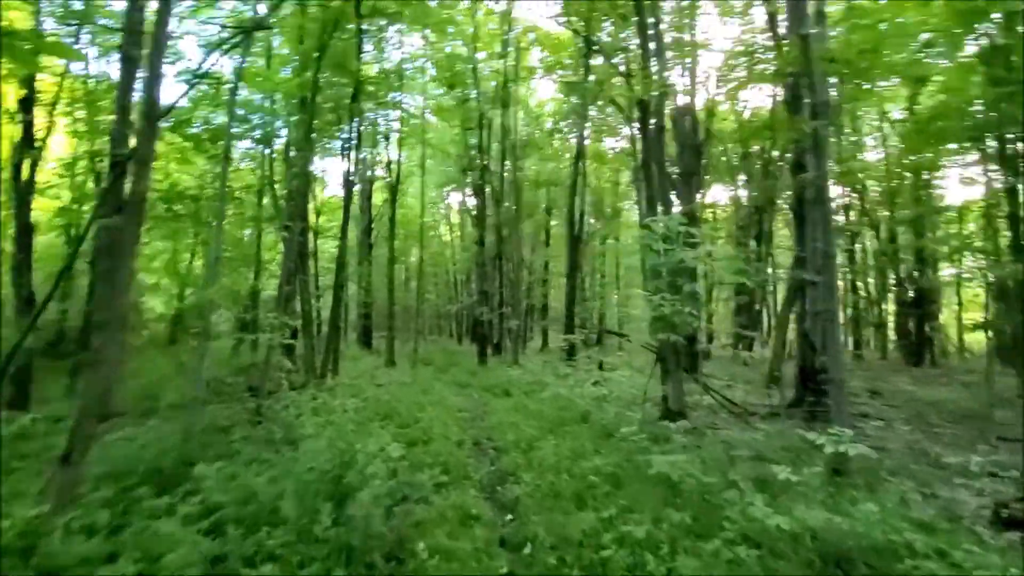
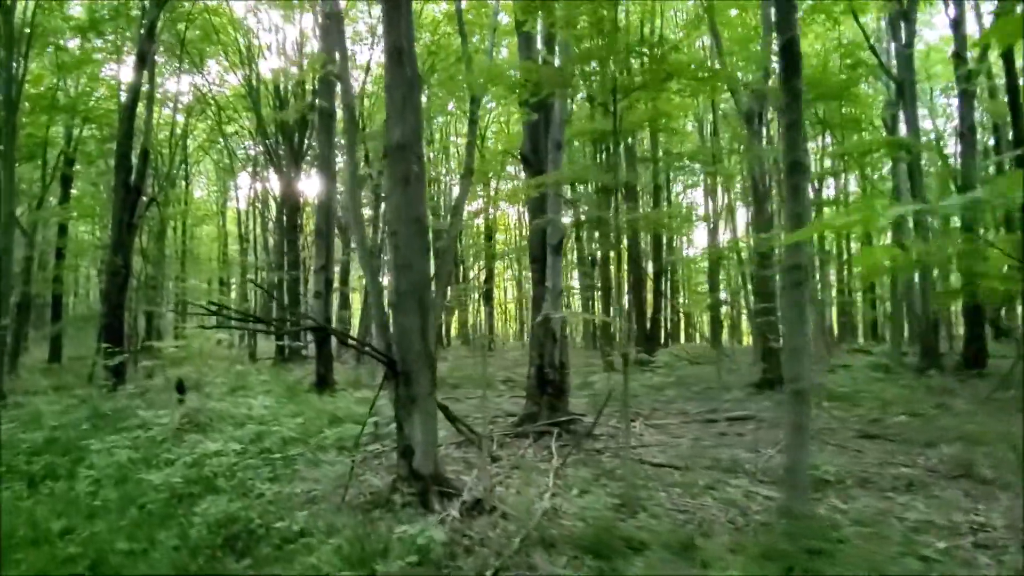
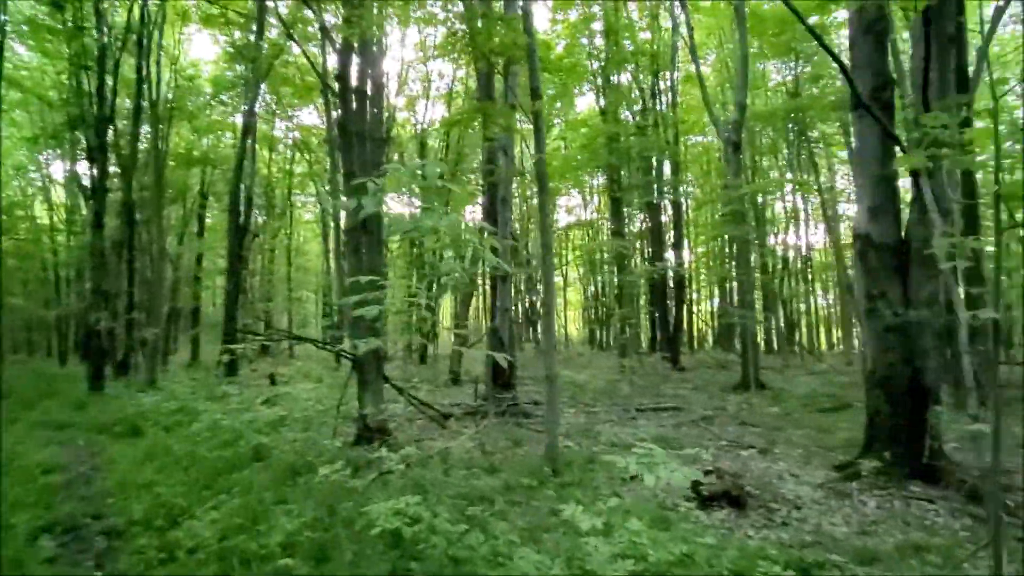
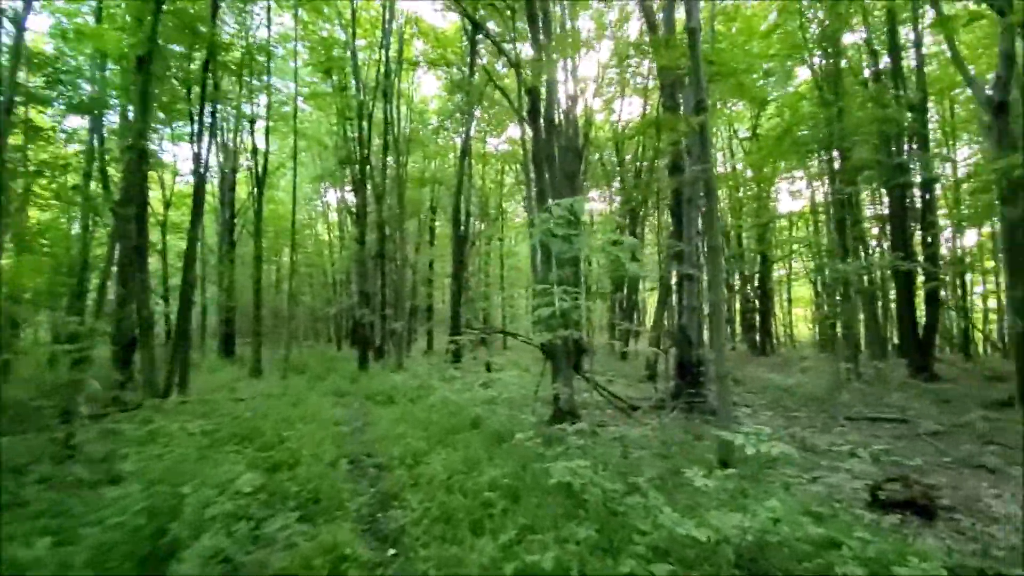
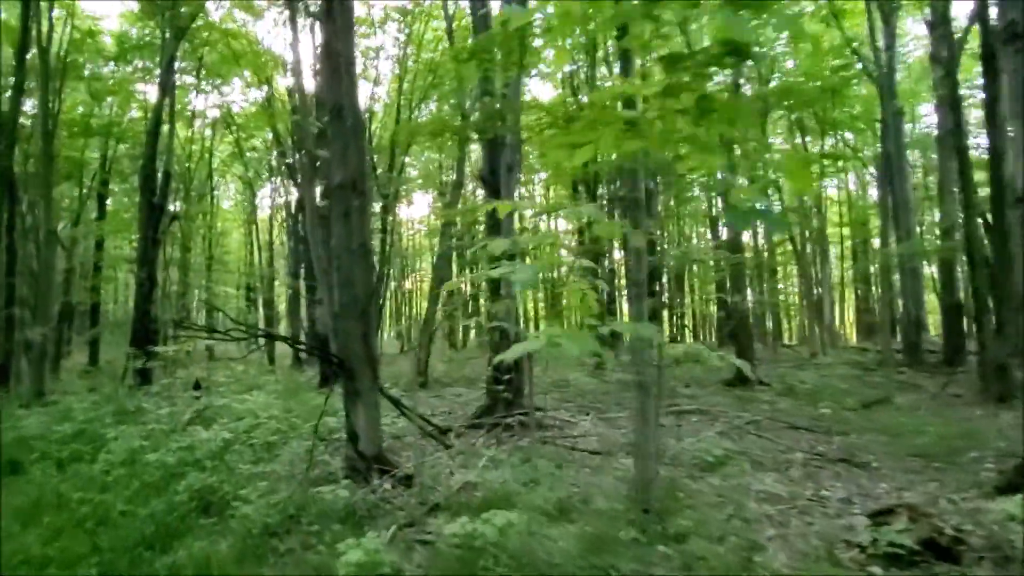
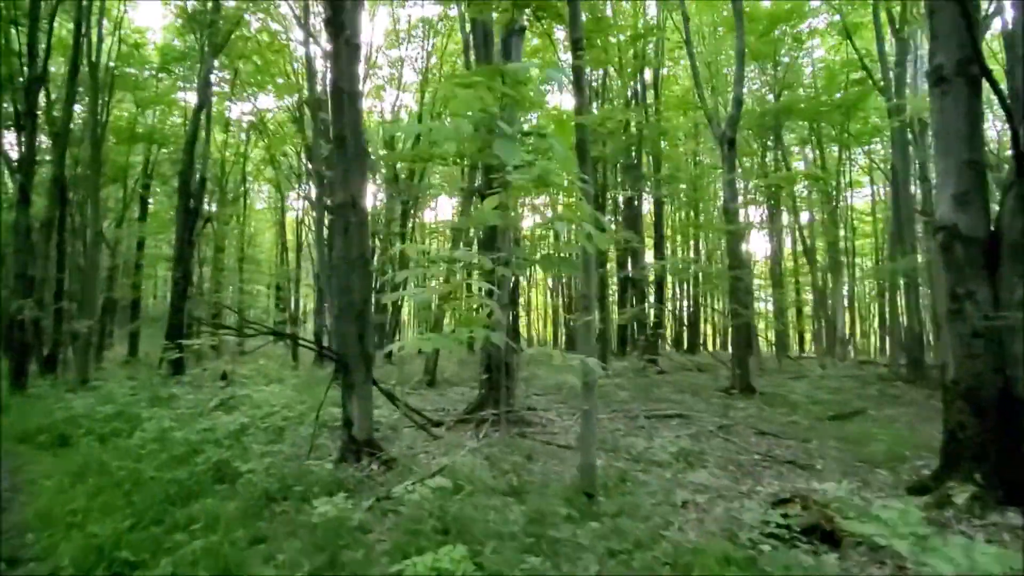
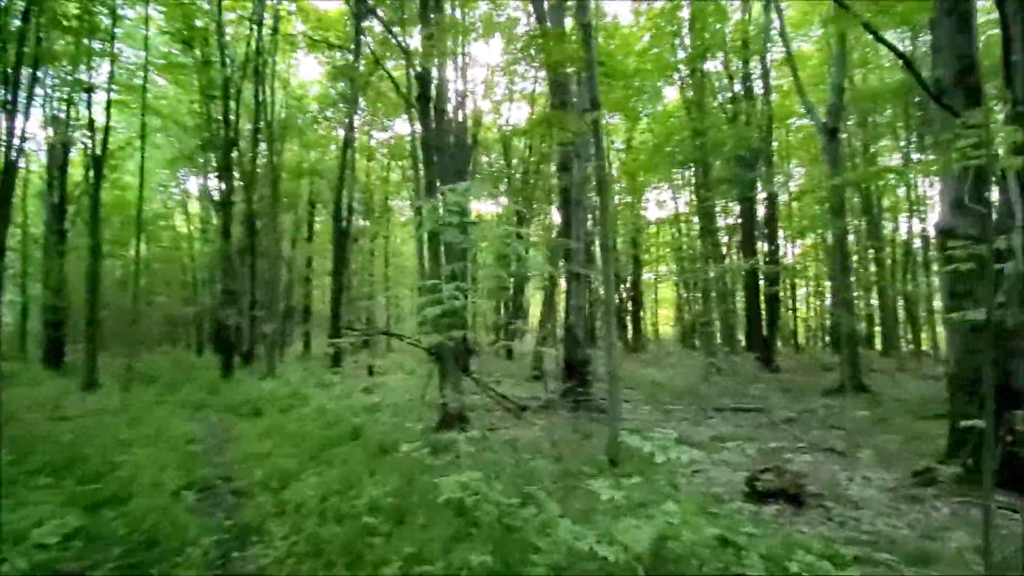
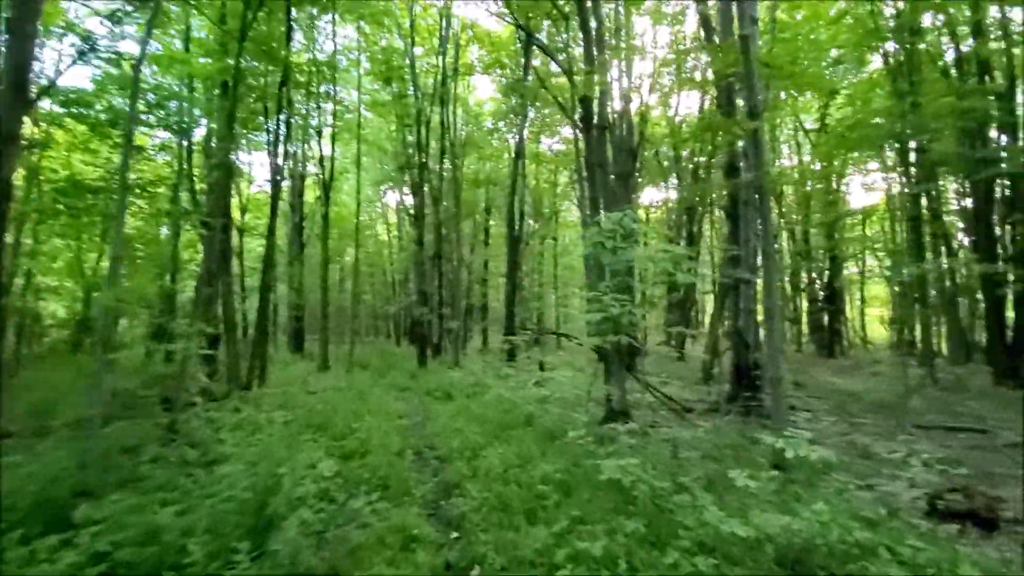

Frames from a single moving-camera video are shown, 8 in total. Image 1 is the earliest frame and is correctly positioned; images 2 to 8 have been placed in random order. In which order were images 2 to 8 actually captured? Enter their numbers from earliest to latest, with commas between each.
8, 4, 7, 3, 6, 5, 2
